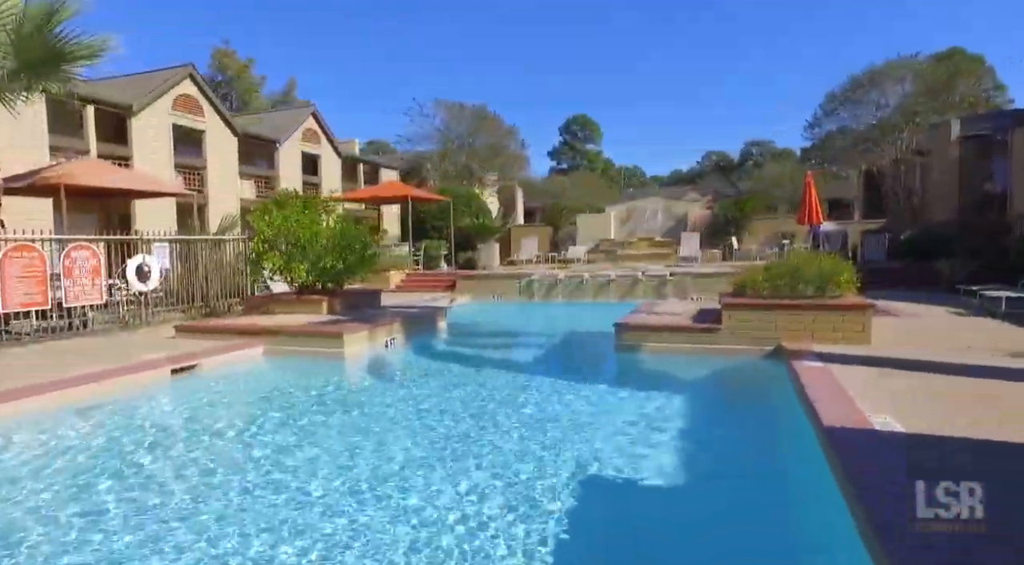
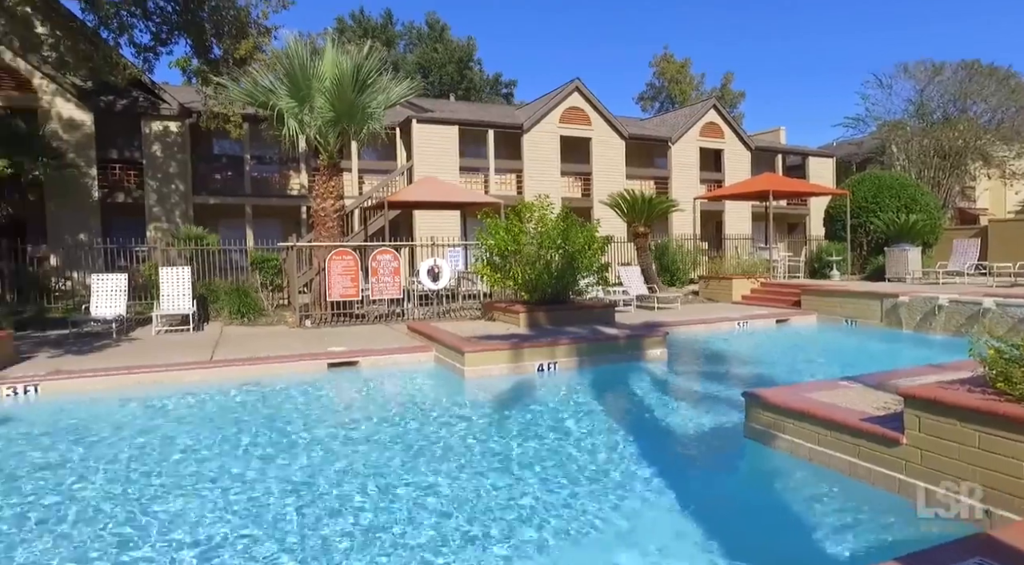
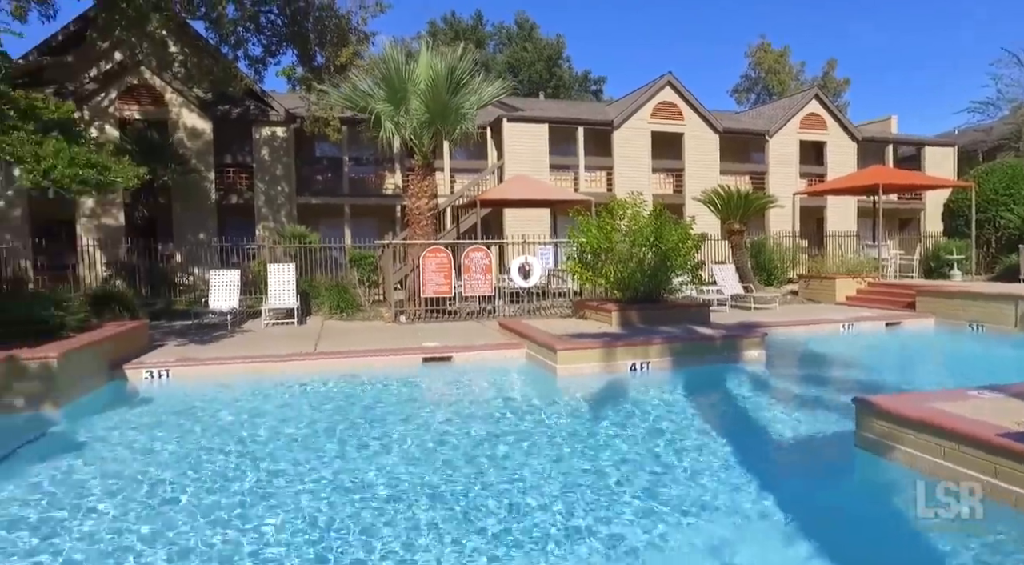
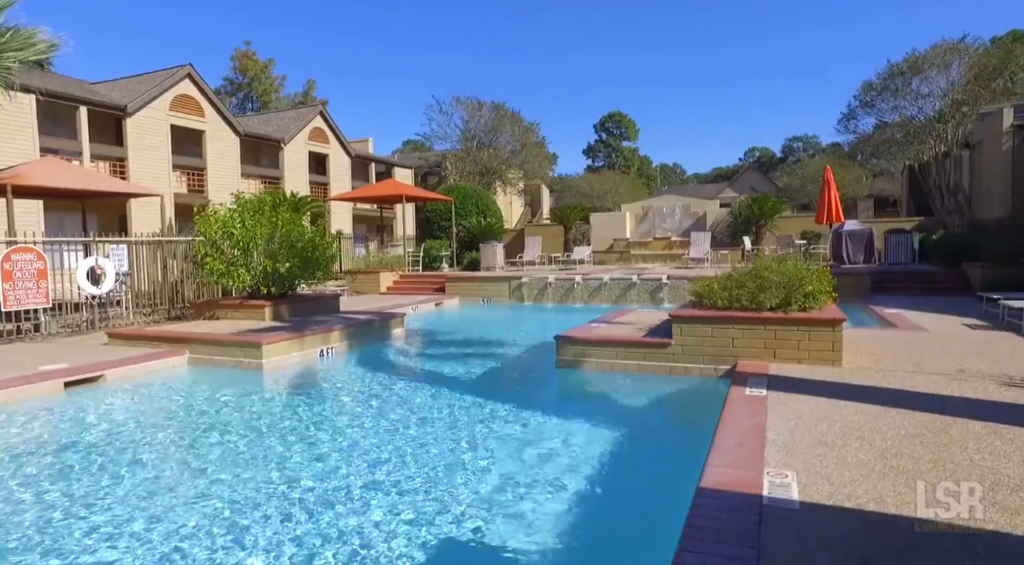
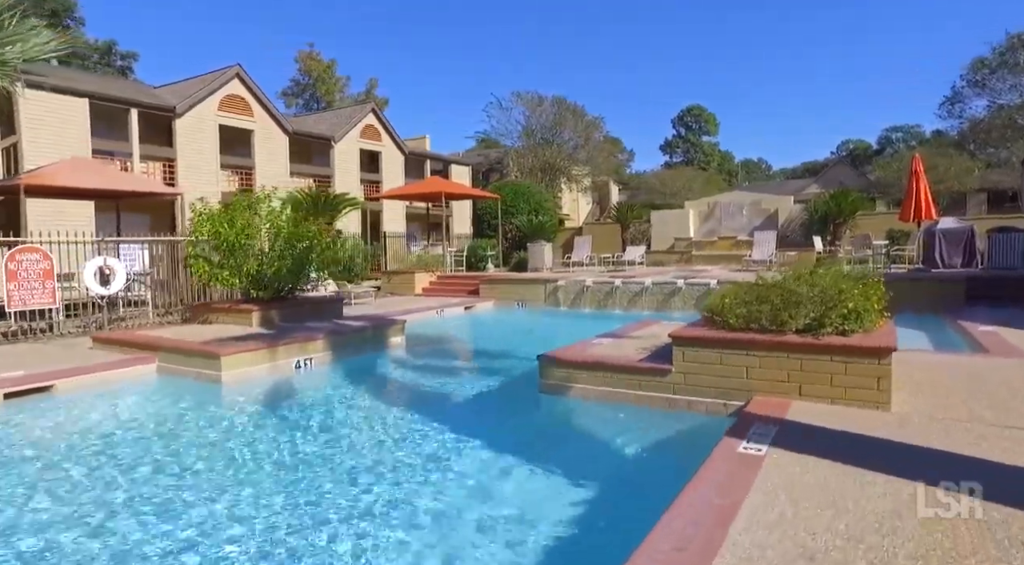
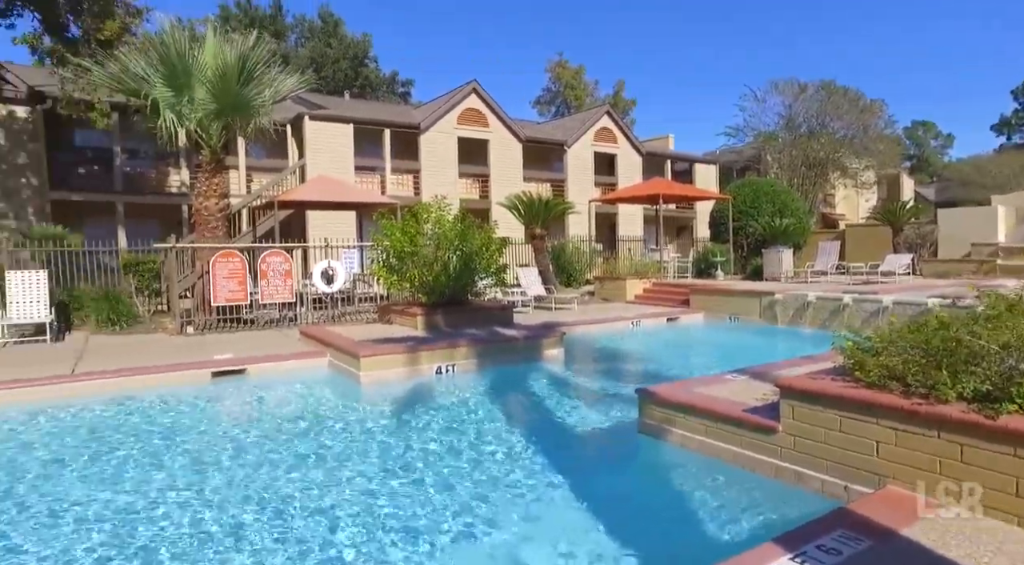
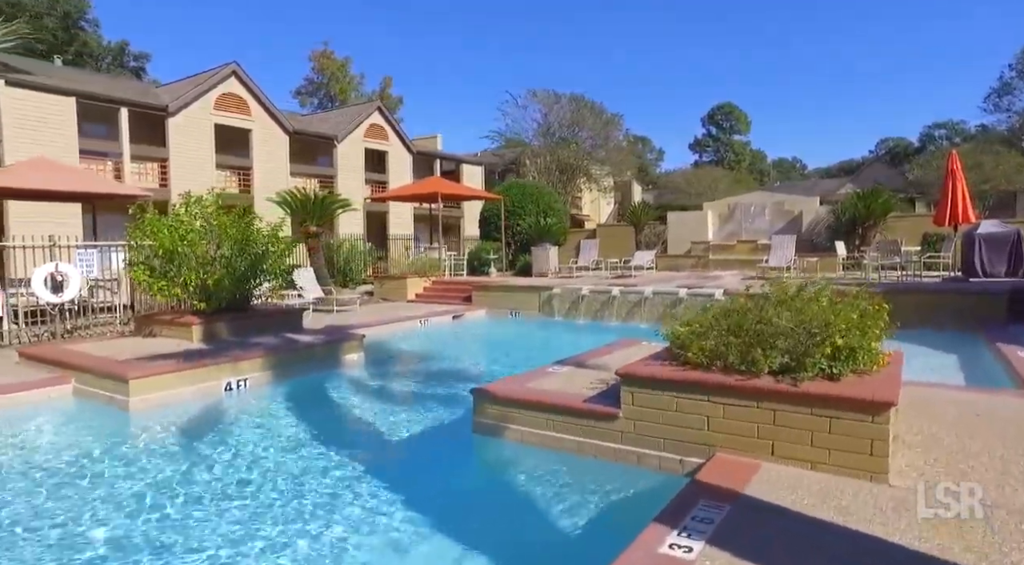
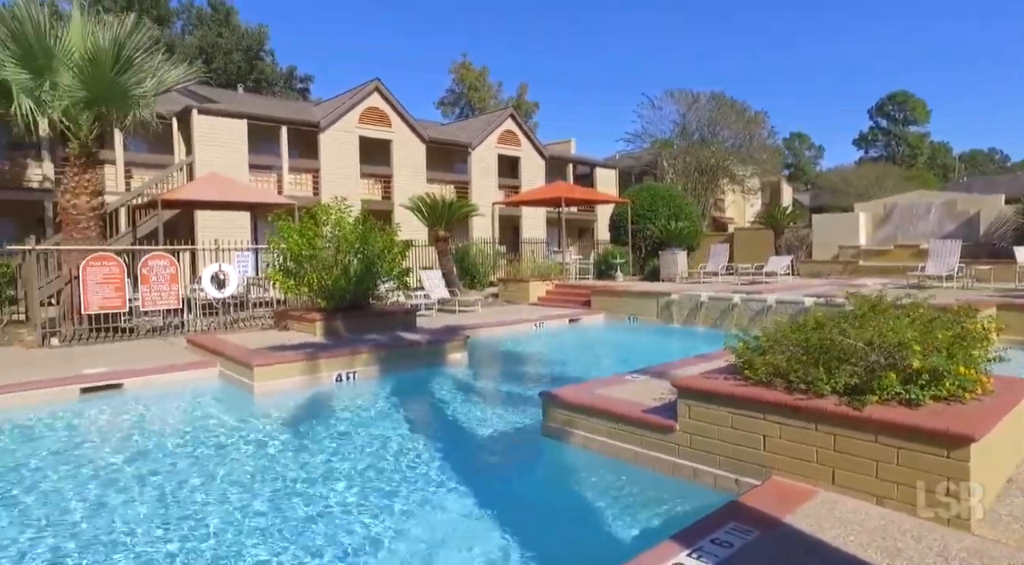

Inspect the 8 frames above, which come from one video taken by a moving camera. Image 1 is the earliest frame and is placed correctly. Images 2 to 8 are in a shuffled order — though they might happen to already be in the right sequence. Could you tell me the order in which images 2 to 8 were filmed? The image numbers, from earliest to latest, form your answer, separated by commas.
4, 5, 7, 8, 6, 2, 3
